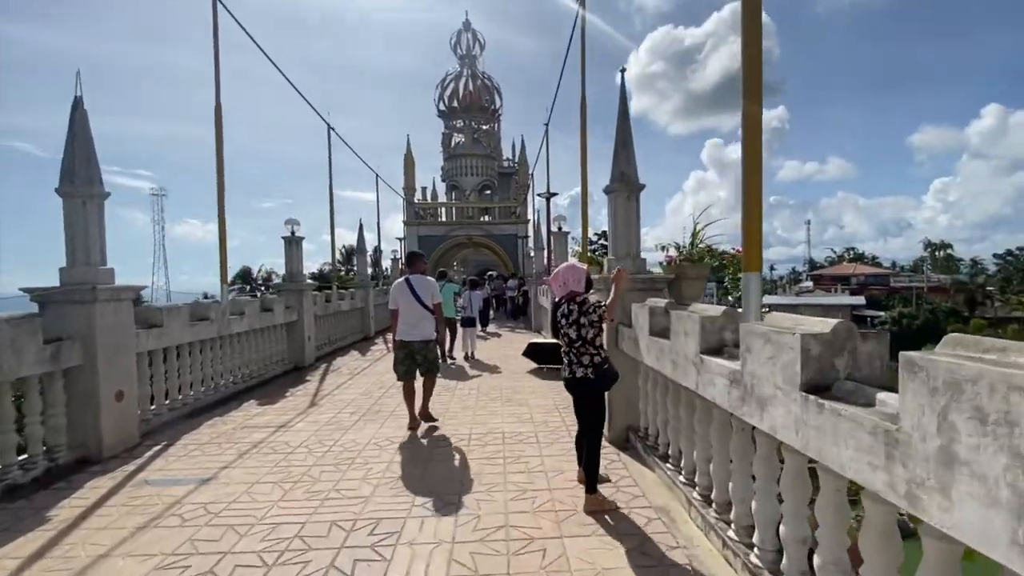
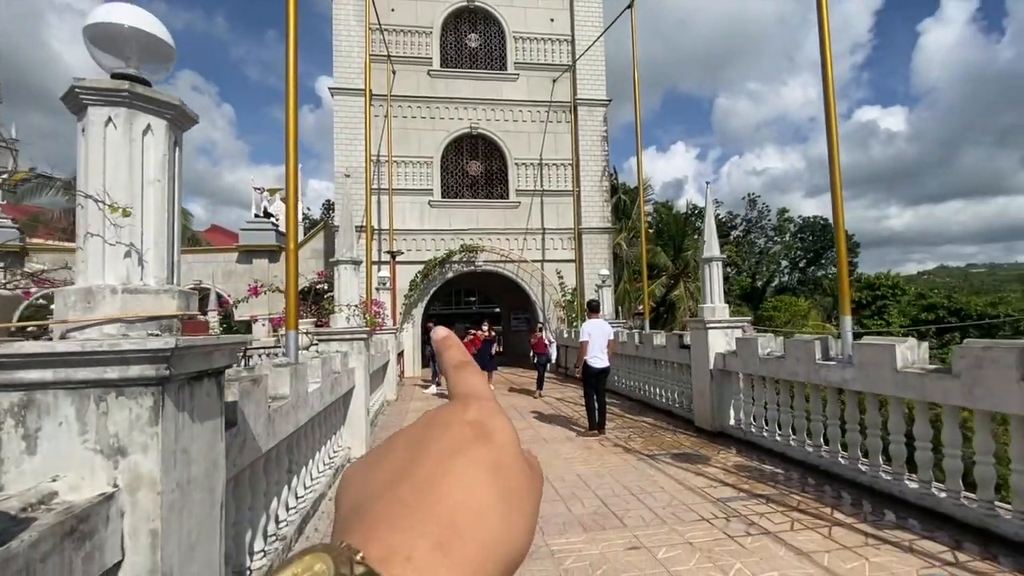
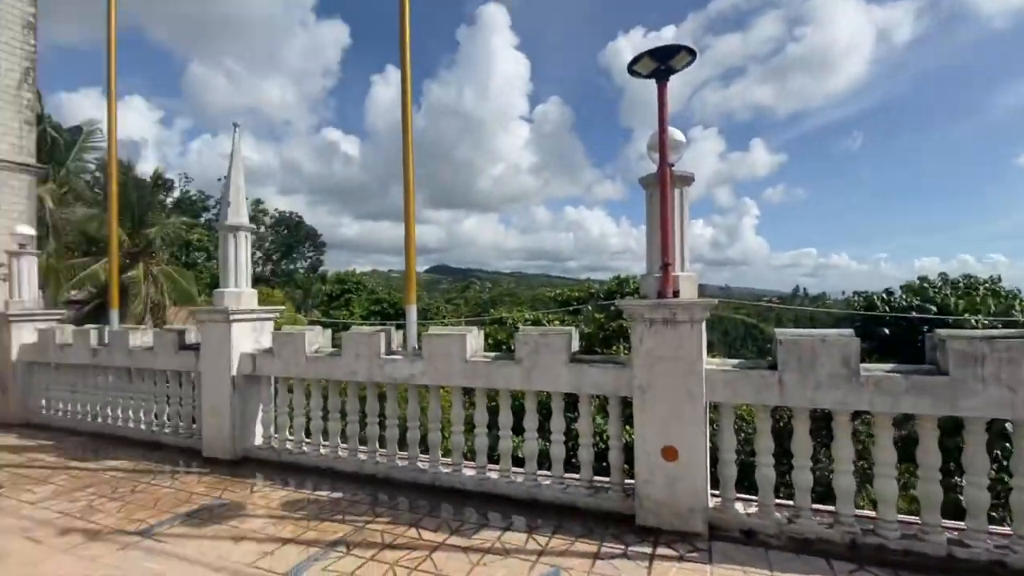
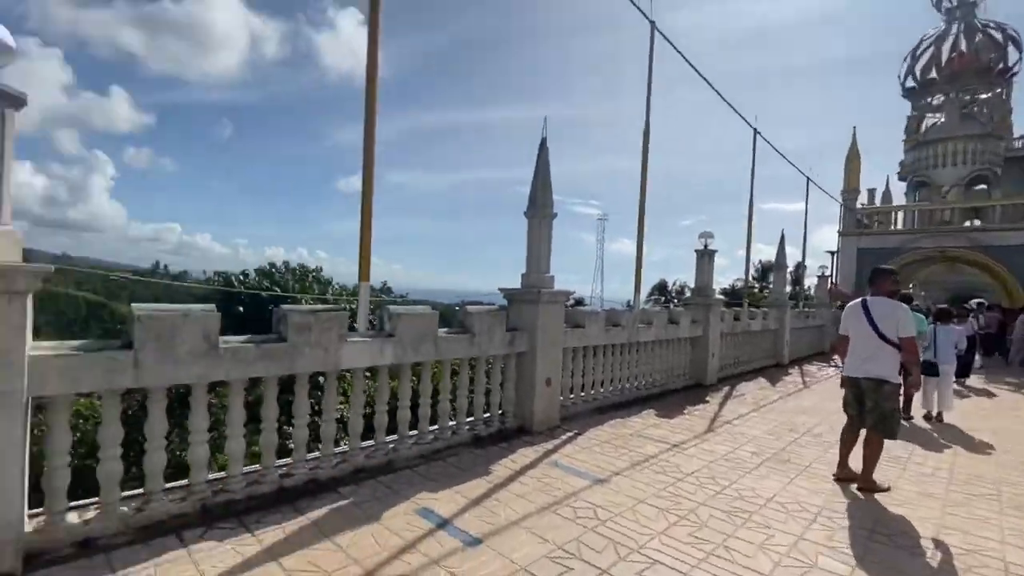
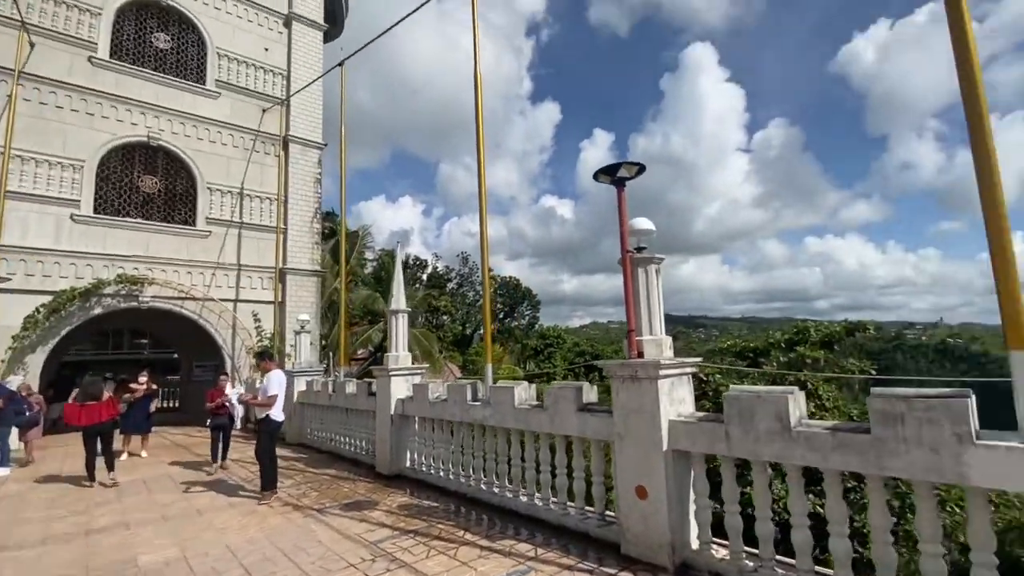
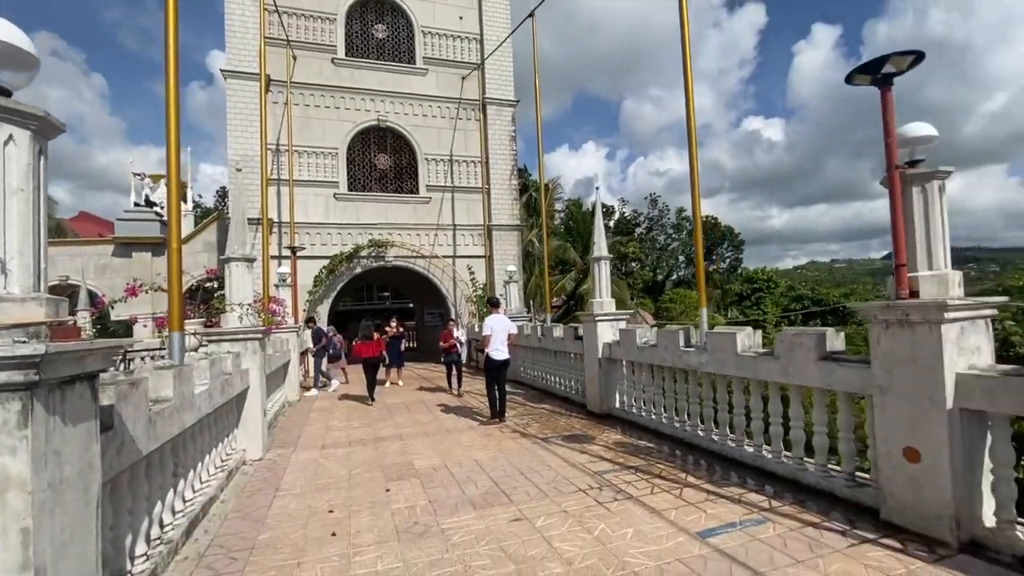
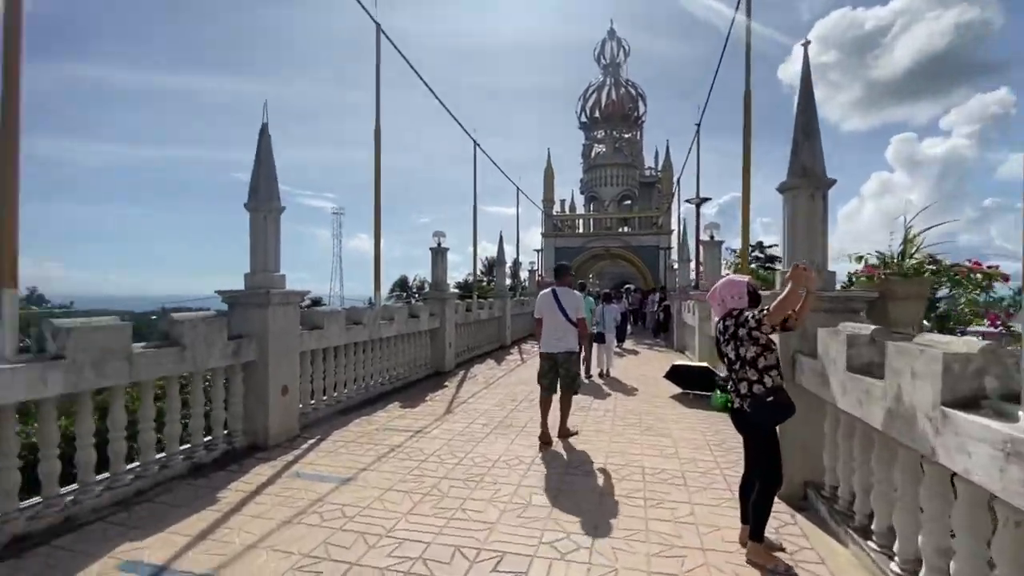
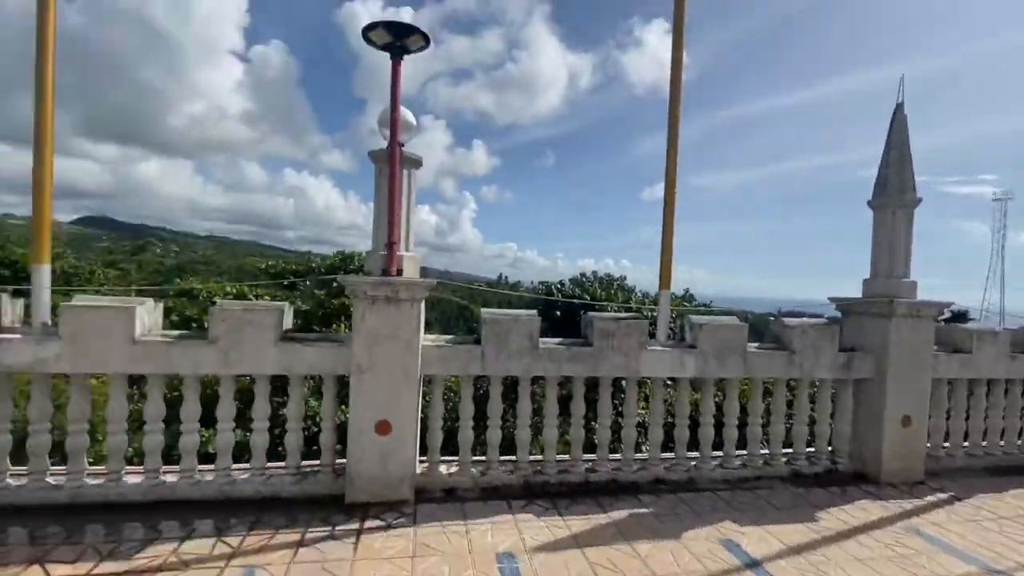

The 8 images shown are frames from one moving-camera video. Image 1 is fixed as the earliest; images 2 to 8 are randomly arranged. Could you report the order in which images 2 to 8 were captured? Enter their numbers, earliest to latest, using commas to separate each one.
7, 4, 8, 3, 2, 6, 5
